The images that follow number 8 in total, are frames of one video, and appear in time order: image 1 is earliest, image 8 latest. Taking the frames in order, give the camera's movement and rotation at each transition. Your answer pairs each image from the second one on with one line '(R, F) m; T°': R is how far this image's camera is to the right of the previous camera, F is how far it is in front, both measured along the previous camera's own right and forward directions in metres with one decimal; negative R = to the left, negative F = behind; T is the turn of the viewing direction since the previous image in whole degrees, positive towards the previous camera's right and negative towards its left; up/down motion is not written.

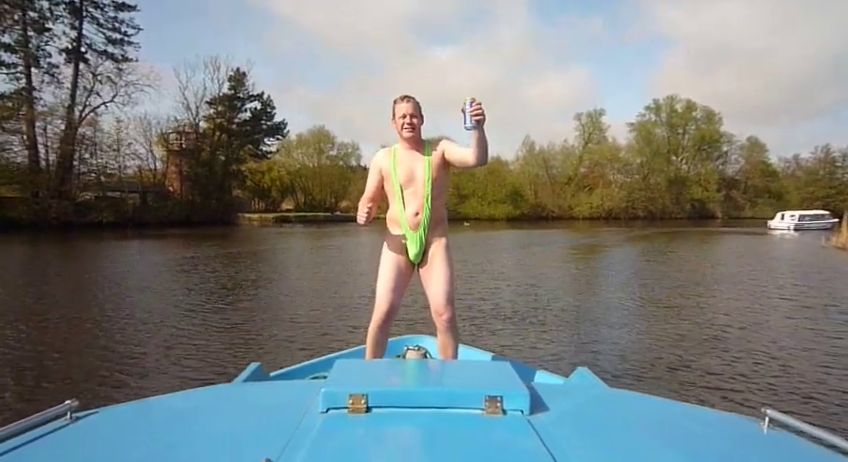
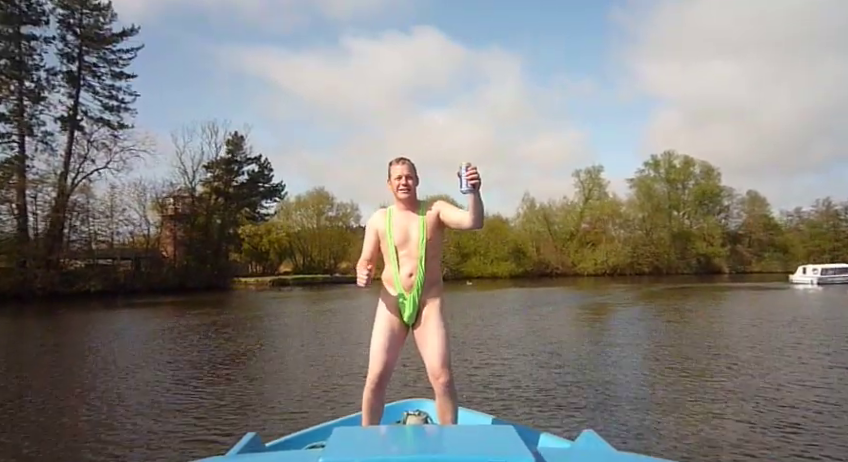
(0.0, +0.4) m; 0°
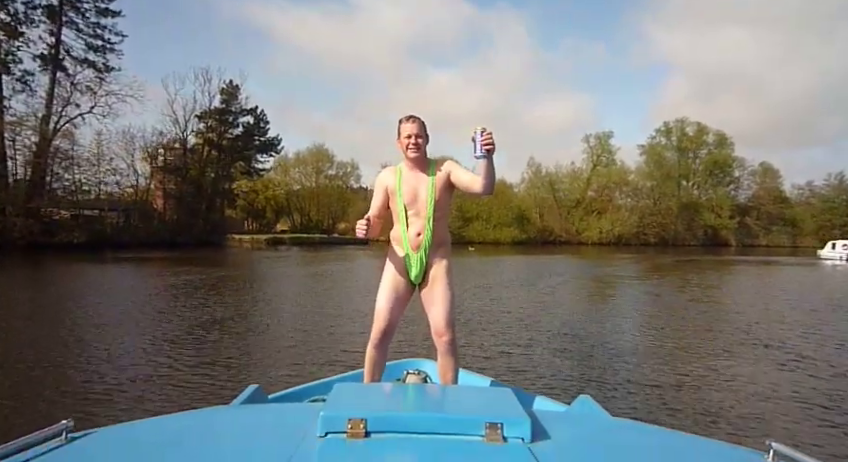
(-0.1, +0.5) m; 0°
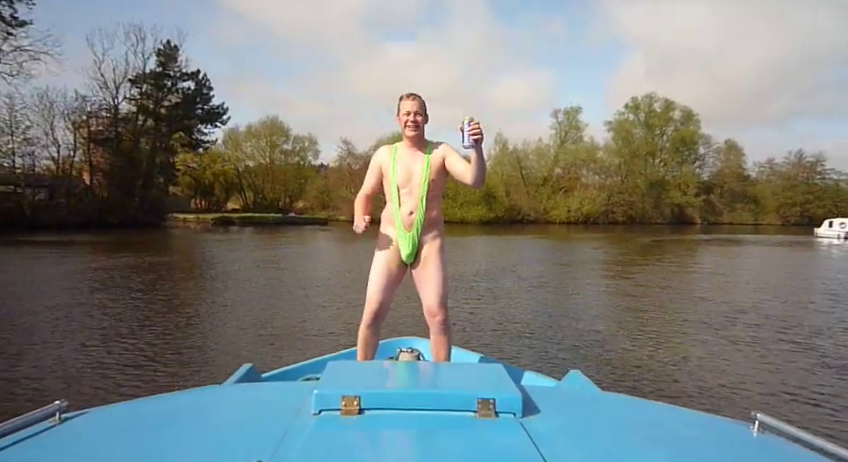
(0.0, +0.8) m; +4°
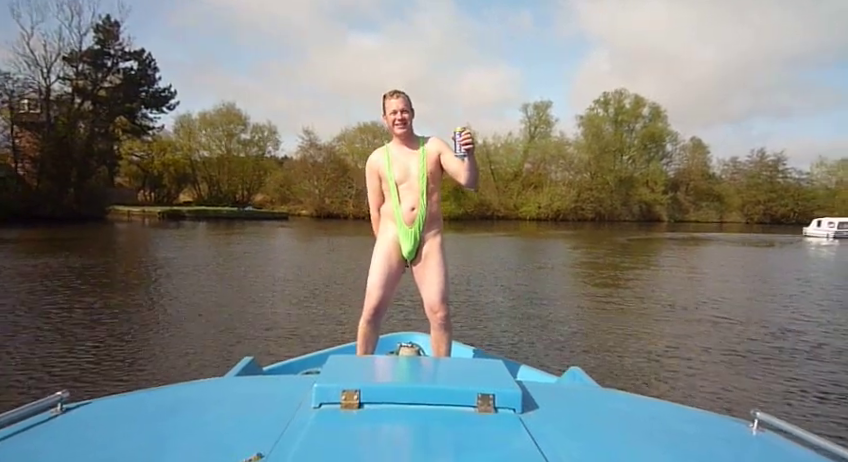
(0.0, +0.6) m; +4°
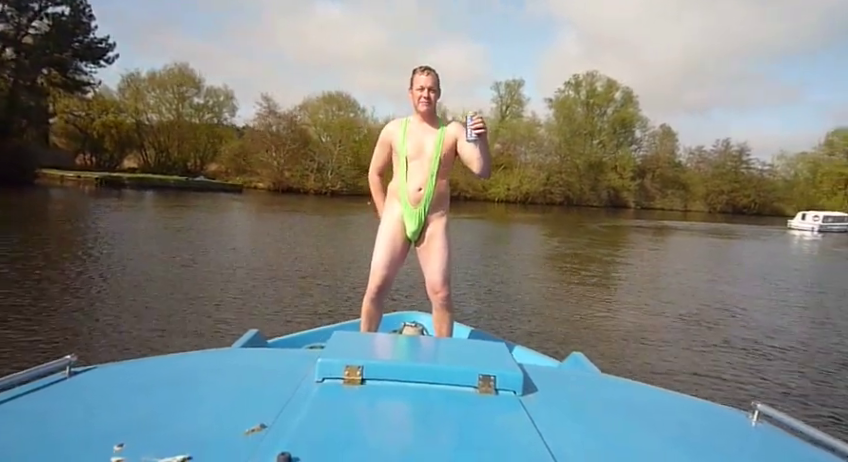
(0.0, +0.6) m; +4°
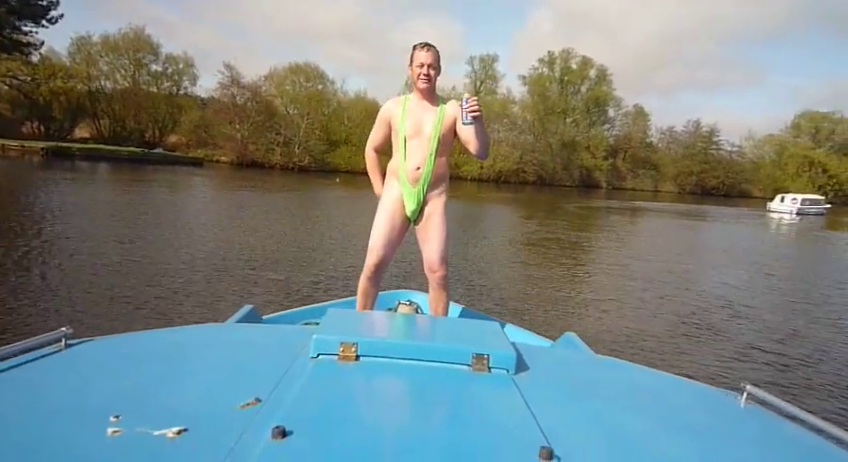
(0.0, +0.3) m; +3°
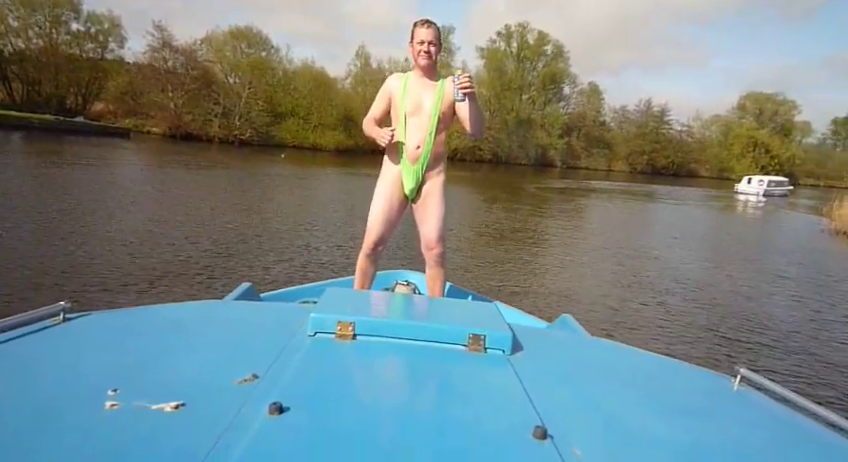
(0.0, +0.5) m; +5°
